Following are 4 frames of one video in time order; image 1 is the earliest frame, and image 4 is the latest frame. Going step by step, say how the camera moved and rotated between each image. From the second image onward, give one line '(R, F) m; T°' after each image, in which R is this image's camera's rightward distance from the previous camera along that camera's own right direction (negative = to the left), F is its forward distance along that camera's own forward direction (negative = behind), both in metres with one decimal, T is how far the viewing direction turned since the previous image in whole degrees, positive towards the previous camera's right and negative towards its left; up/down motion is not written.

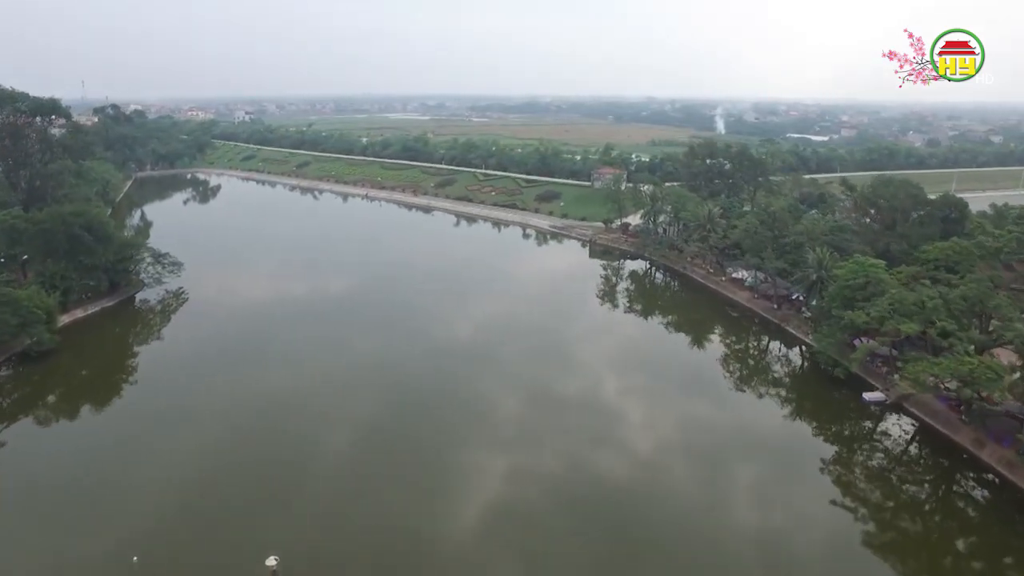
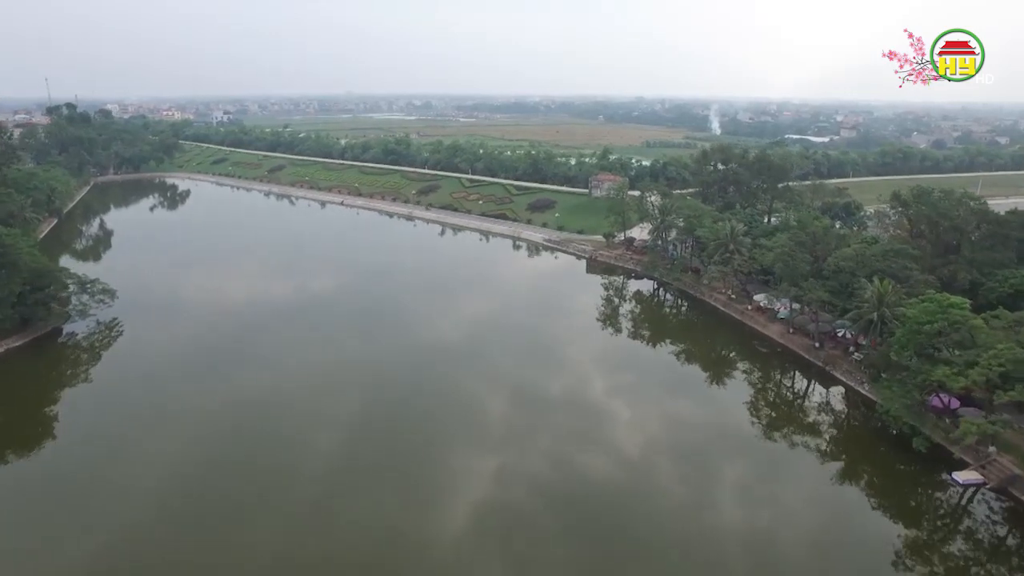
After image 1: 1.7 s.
(0.0, +4.8) m; +1°
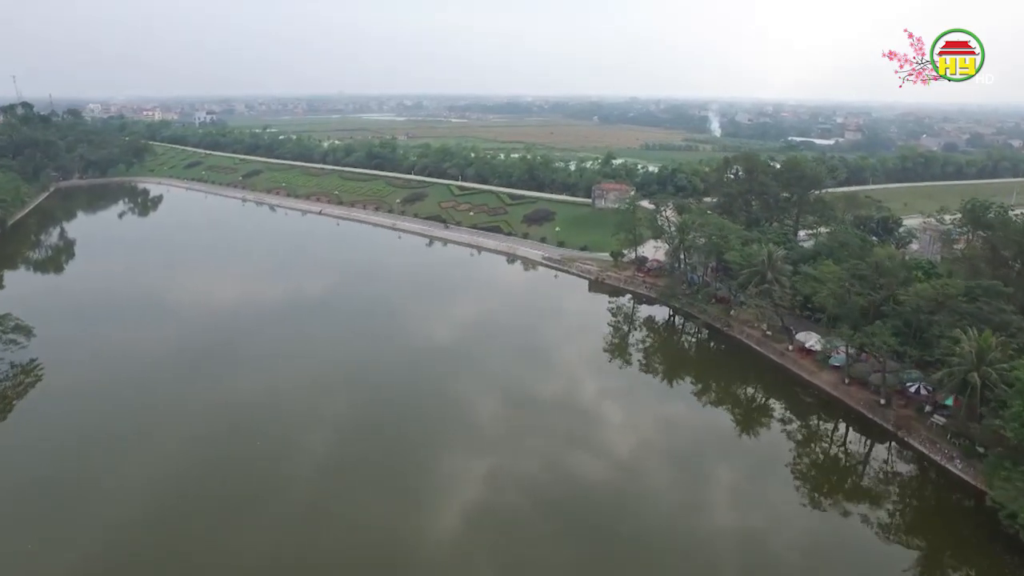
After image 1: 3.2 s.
(-0.1, +4.6) m; +1°
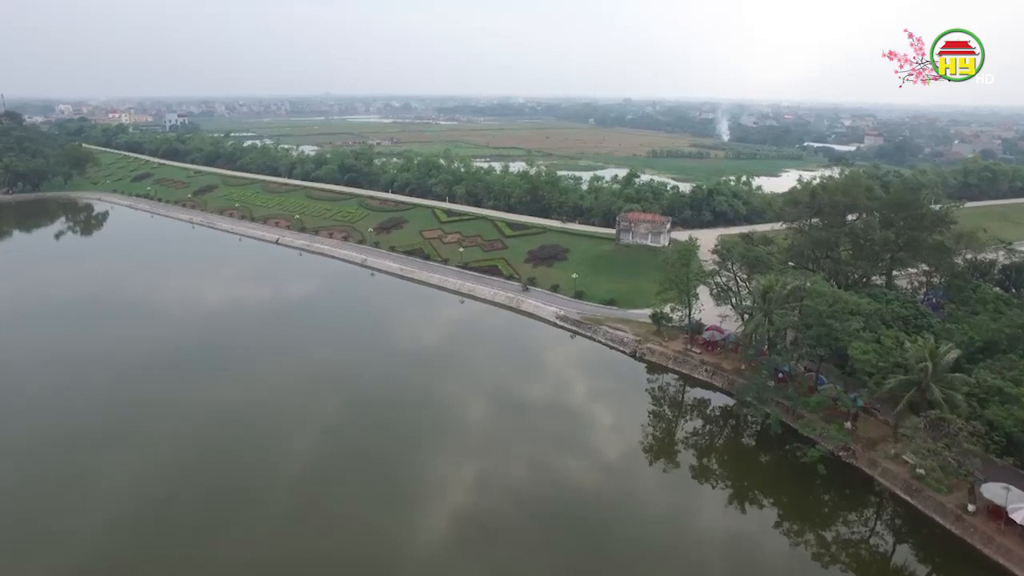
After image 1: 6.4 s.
(-0.6, +8.9) m; +1°
